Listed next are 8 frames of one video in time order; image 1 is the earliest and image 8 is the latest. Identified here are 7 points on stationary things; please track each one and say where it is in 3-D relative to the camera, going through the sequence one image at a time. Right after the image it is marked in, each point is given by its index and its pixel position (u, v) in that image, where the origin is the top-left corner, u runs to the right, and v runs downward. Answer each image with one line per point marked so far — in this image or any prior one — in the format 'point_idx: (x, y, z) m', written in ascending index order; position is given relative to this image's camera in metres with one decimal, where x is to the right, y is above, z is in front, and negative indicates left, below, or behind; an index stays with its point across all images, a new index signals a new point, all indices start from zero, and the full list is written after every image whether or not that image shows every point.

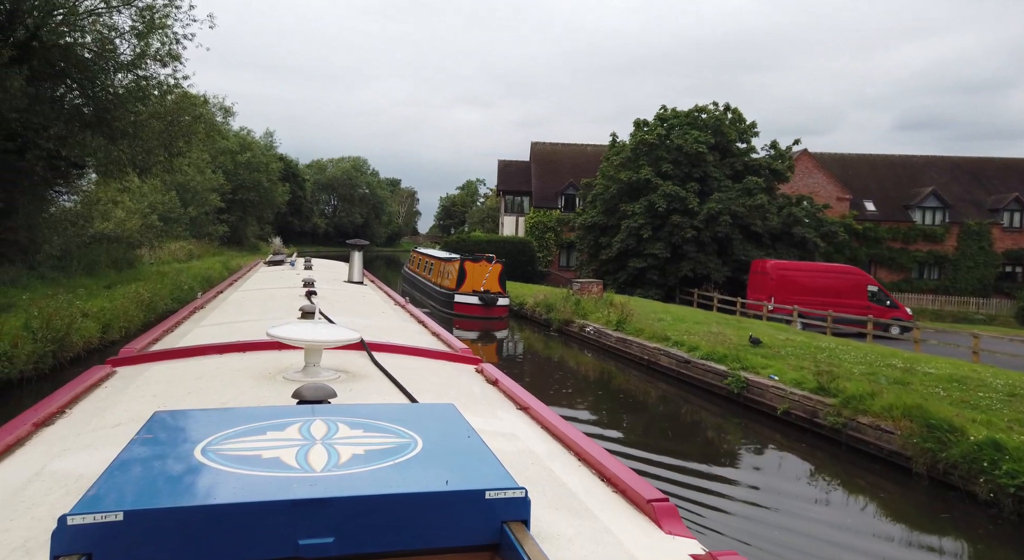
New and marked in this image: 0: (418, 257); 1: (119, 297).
0: (-2.8, +0.7, +19.1) m
1: (-5.7, -0.3, +9.3) m
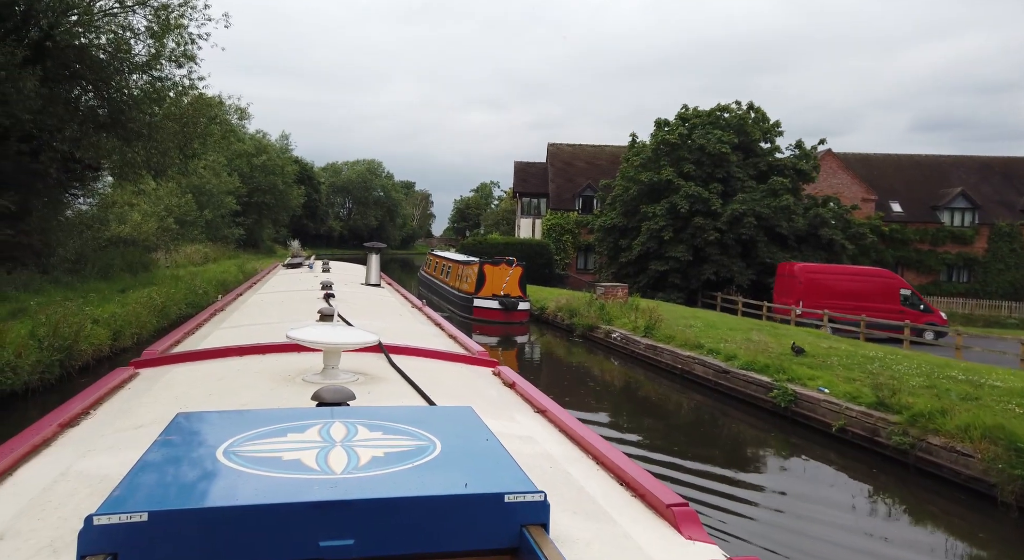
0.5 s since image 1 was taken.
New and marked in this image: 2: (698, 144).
0: (-2.2, +0.6, +18.7) m
1: (-5.4, -0.3, +9.0) m
2: (+5.7, +4.2, +19.4) m
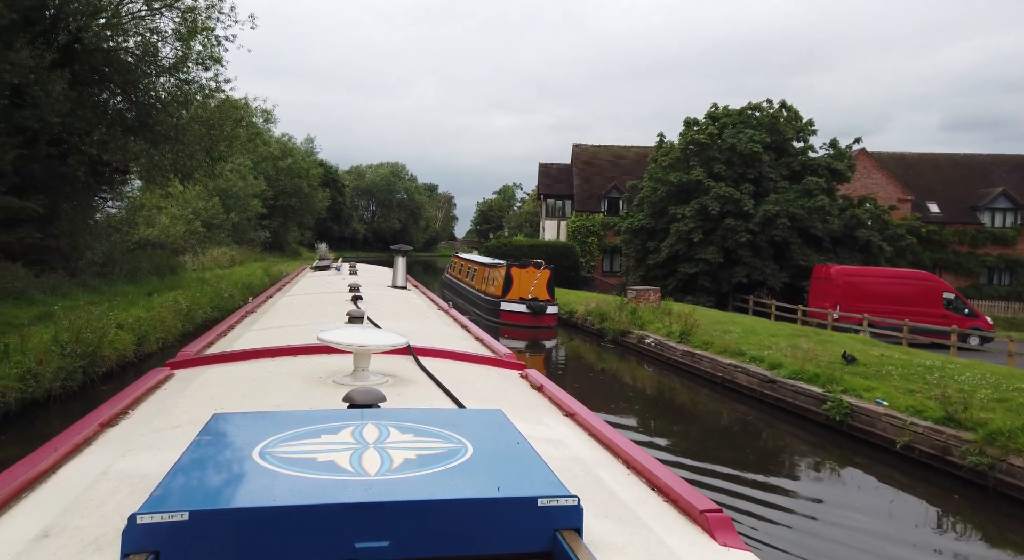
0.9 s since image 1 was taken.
0: (-1.5, +0.5, +18.5) m
1: (-5.0, -0.4, +8.9) m
2: (+6.4, +4.1, +18.9) m
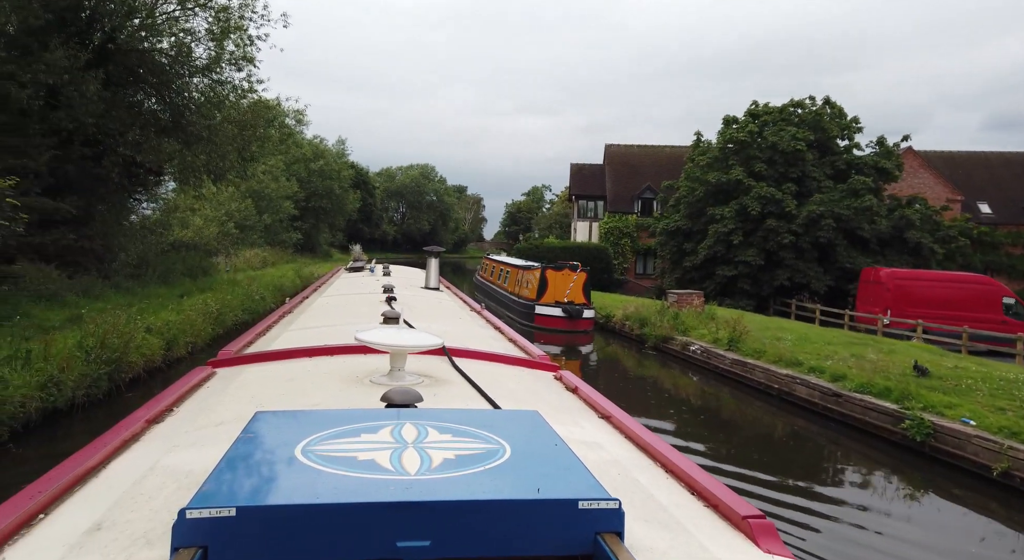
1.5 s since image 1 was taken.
0: (-0.6, +0.4, +18.2) m
1: (-4.5, -0.4, +8.8) m
2: (+7.4, +4.0, +18.3) m
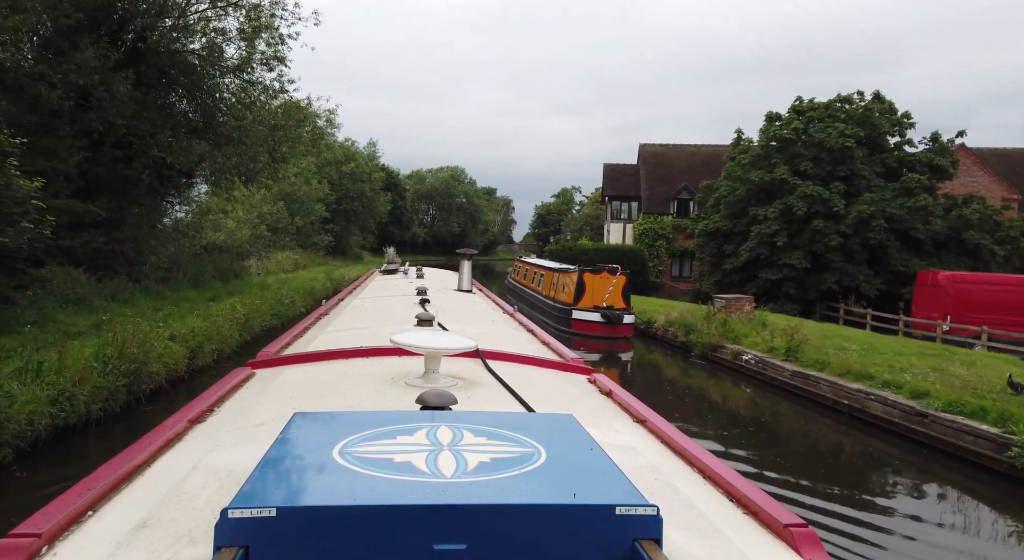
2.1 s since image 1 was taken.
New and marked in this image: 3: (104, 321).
0: (+0.4, +0.4, +17.7) m
1: (-4.0, -0.5, +8.5) m
2: (+8.3, +3.9, +17.5) m
3: (-5.1, -0.5, +8.0) m
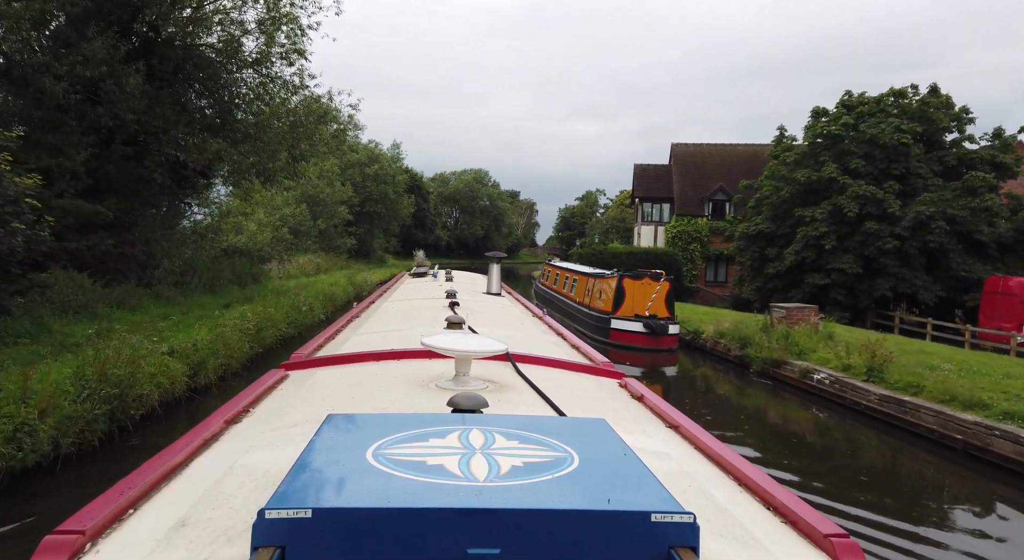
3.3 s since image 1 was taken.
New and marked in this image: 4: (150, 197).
0: (+1.2, +0.2, +16.9) m
1: (-3.5, -0.5, +7.8) m
2: (+9.1, +3.7, +16.3) m
3: (-4.7, -0.6, +7.3) m
4: (-6.5, +1.5, +11.4) m
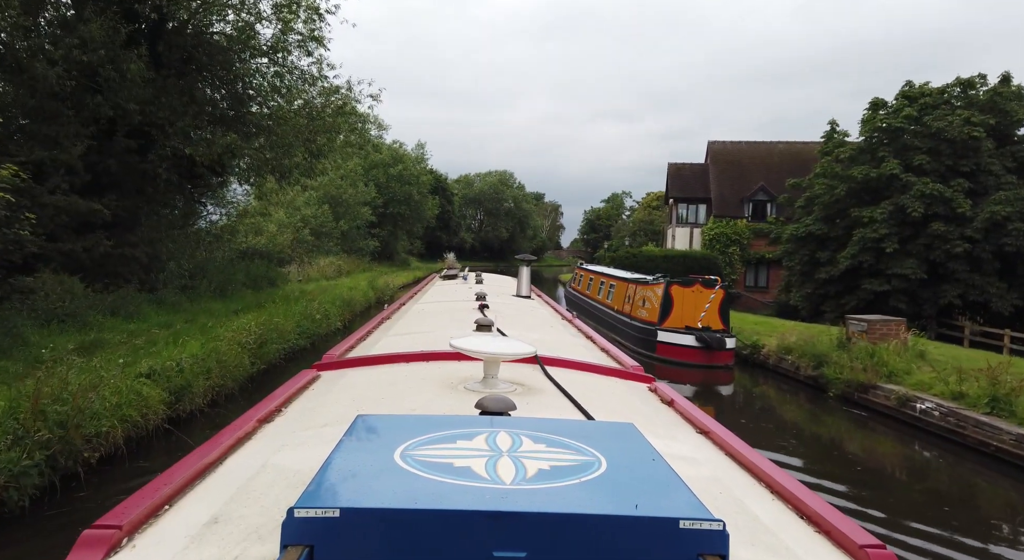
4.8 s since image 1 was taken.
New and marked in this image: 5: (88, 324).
0: (+1.9, +0.1, +15.8) m
1: (-3.1, -0.6, +6.8) m
2: (+9.8, +3.6, +14.9) m
3: (-4.3, -0.6, +6.4) m
4: (-5.9, +1.4, +10.6) m
5: (-4.9, -0.5, +7.4) m
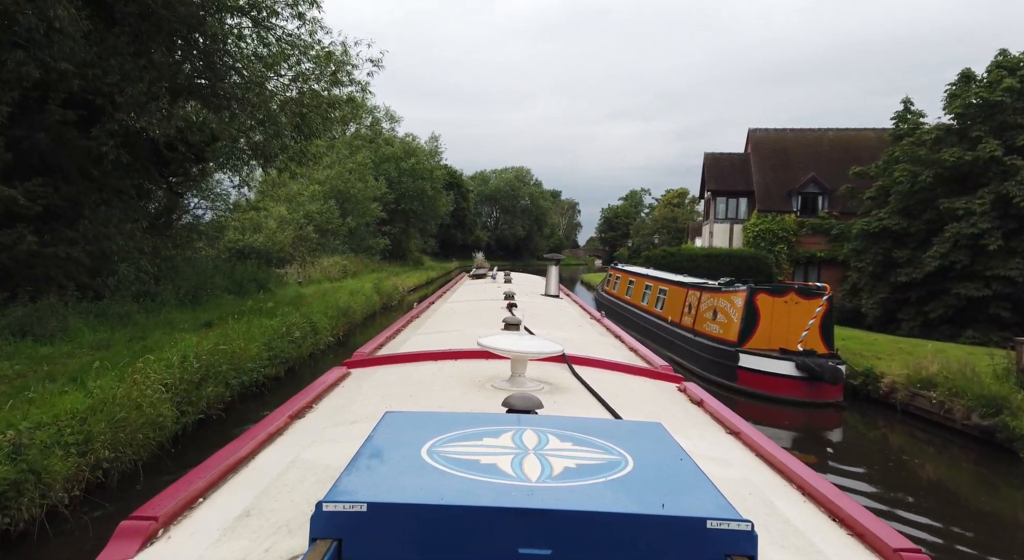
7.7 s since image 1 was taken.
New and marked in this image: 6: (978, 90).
0: (+2.5, 0.0, +13.6) m
1: (-2.7, -0.7, +4.8) m
2: (+10.4, +3.5, +12.6) m
3: (-3.9, -0.7, +4.4) m
4: (-5.5, +1.3, +8.6) m
5: (-4.5, -0.6, +5.4) m
6: (+9.6, +3.9, +13.2) m
